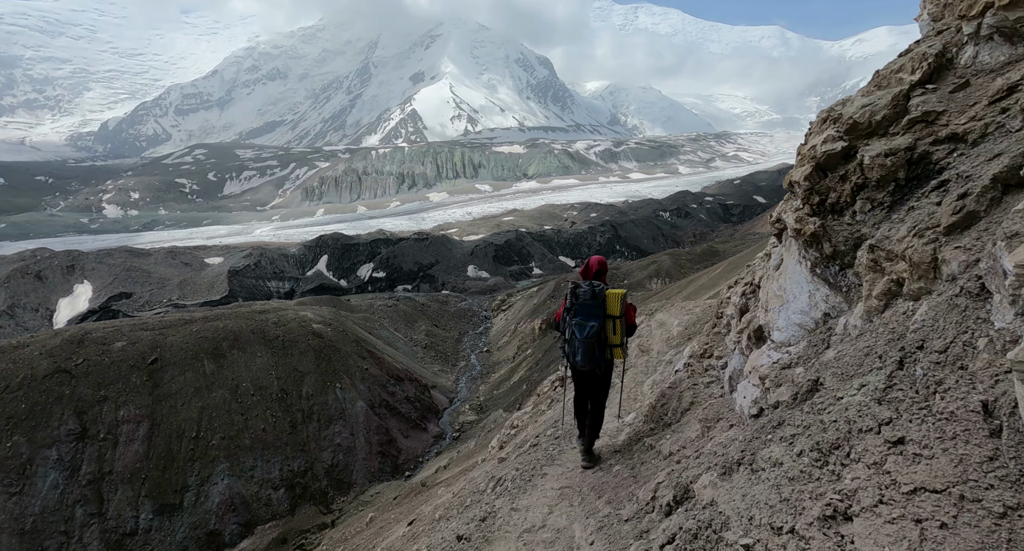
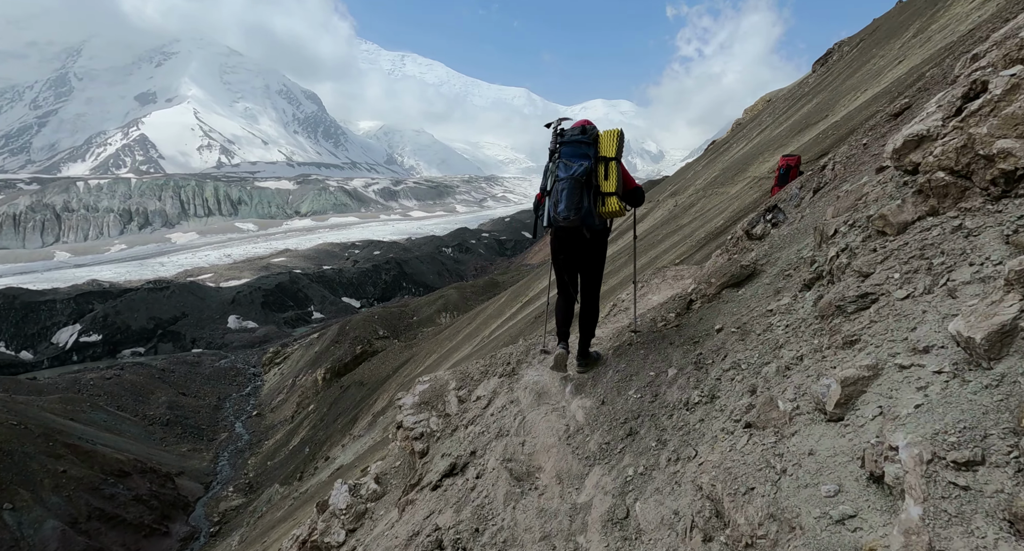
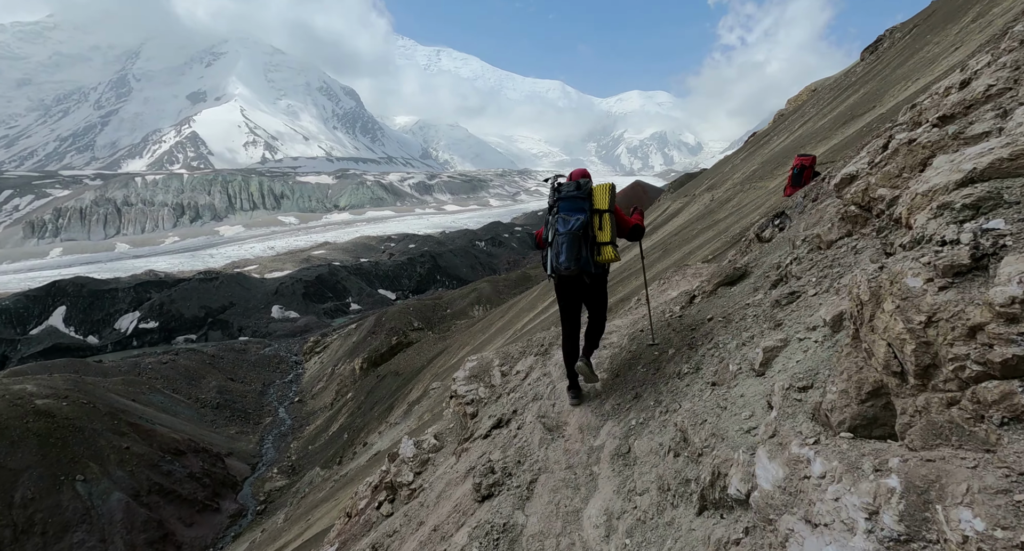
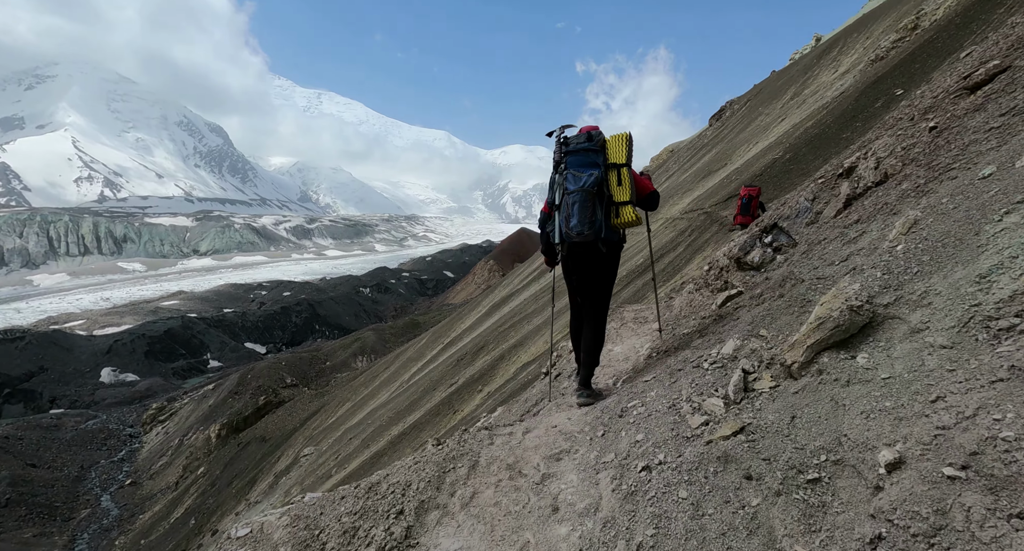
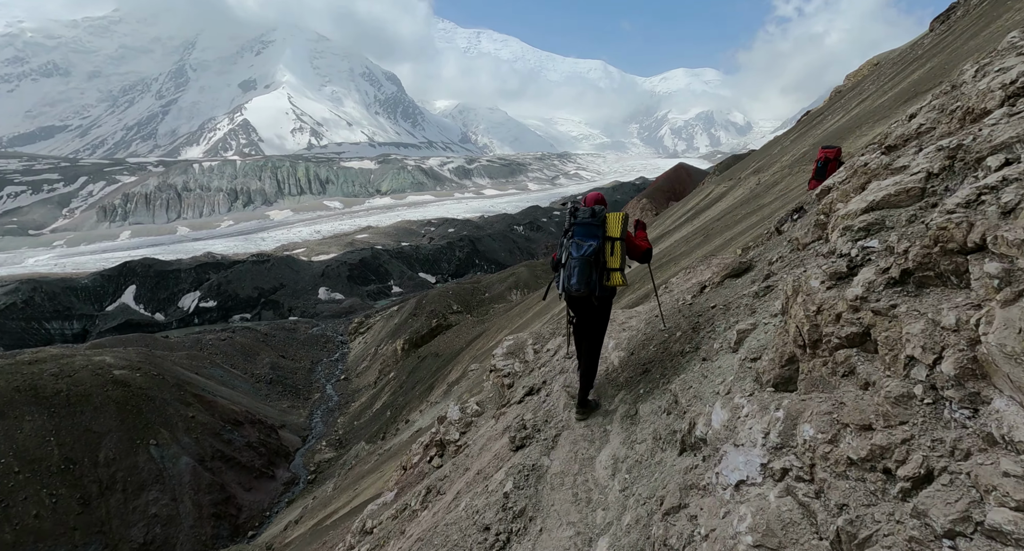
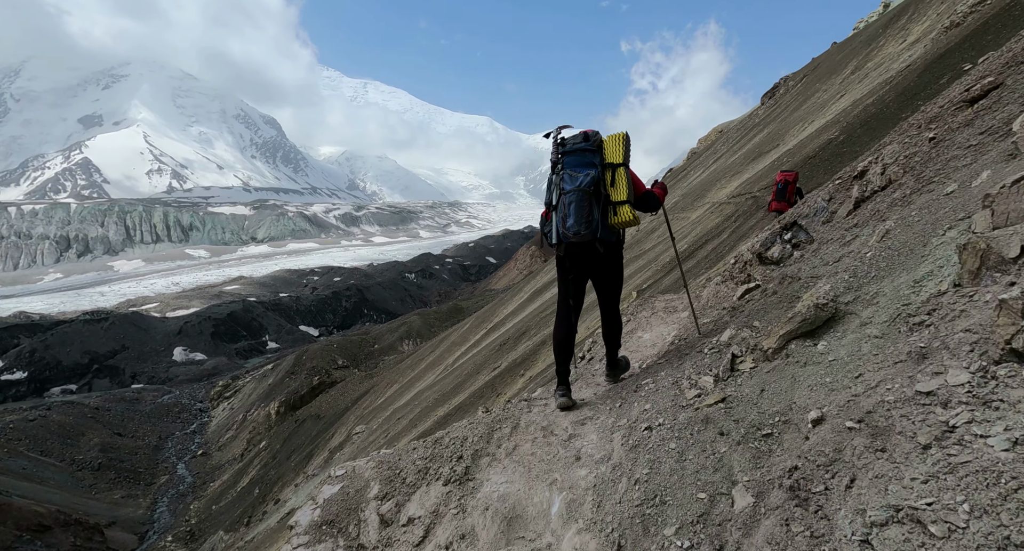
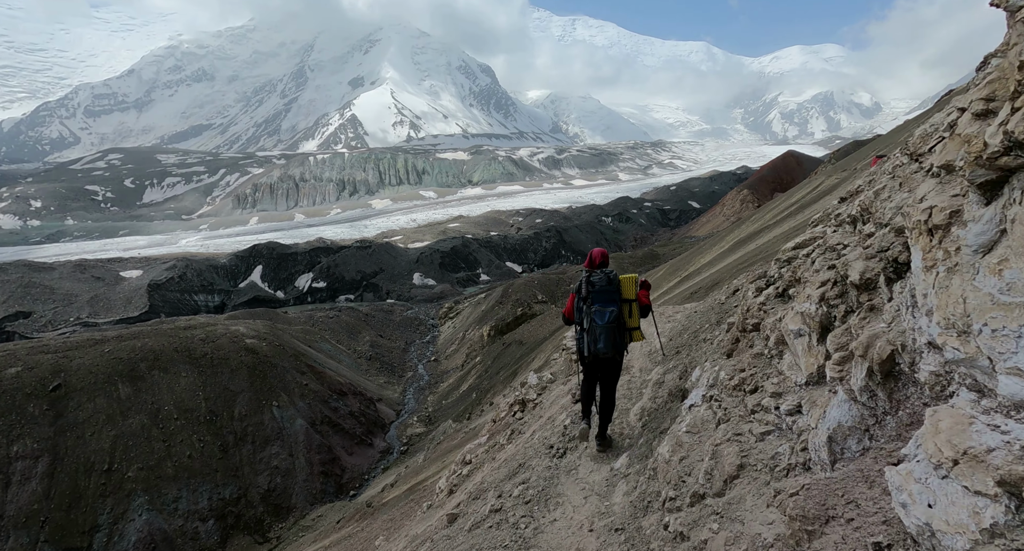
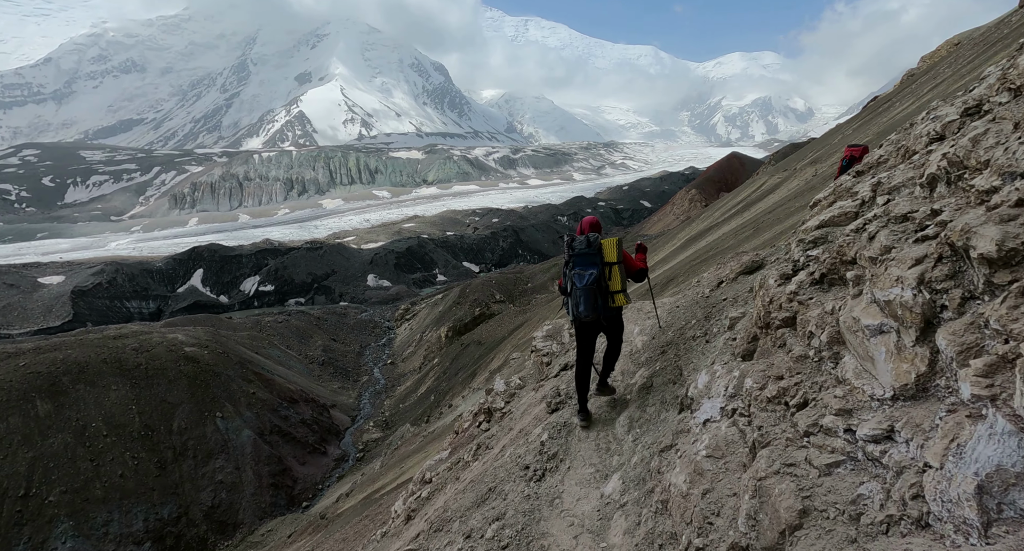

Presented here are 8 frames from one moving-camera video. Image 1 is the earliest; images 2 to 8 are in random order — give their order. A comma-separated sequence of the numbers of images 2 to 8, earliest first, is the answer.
7, 8, 5, 3, 2, 6, 4
